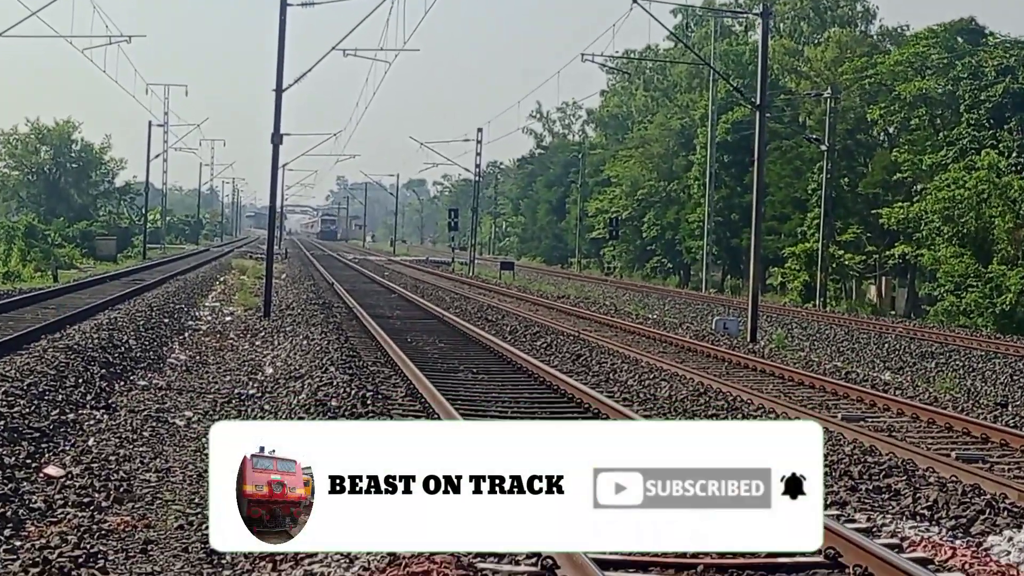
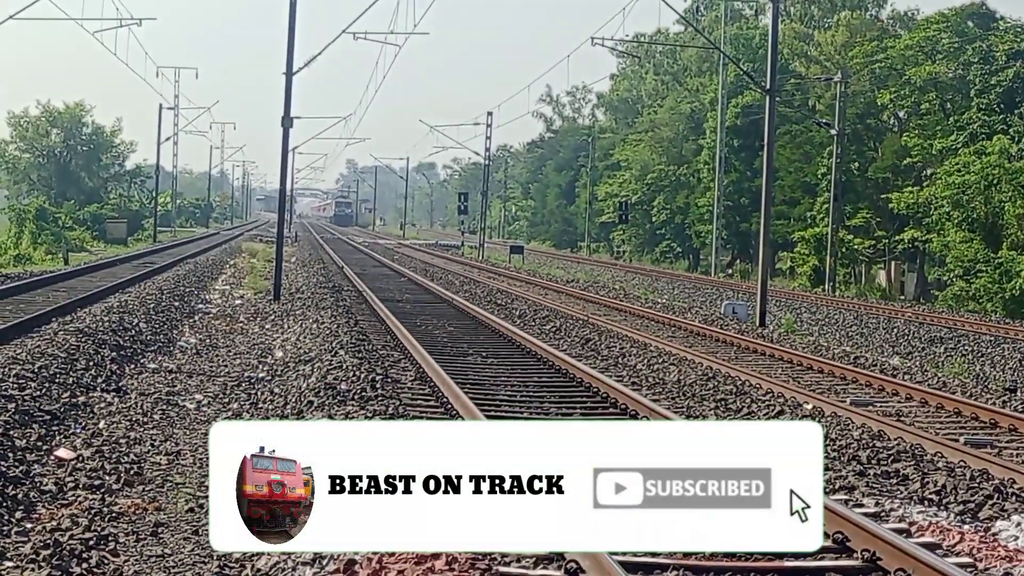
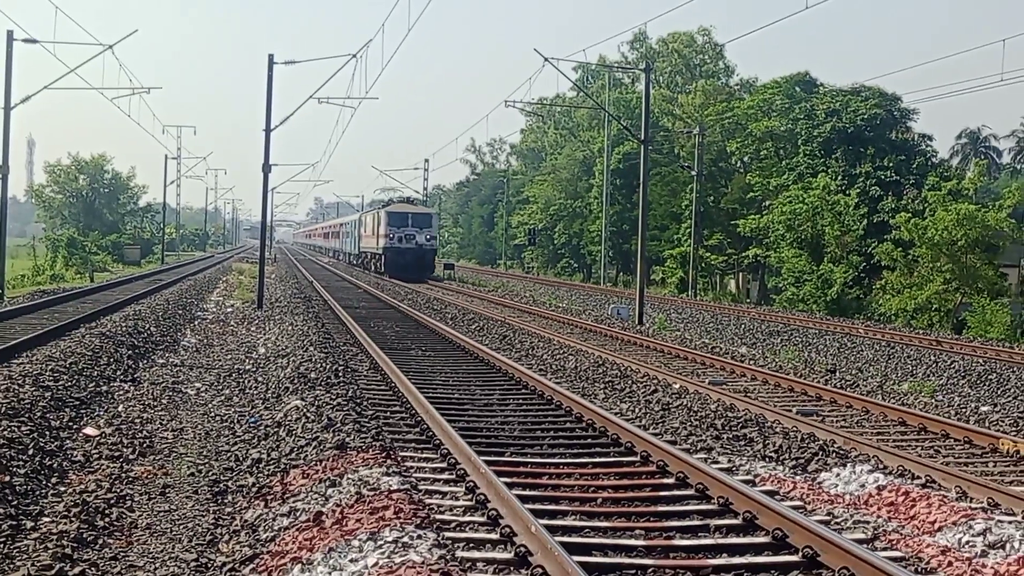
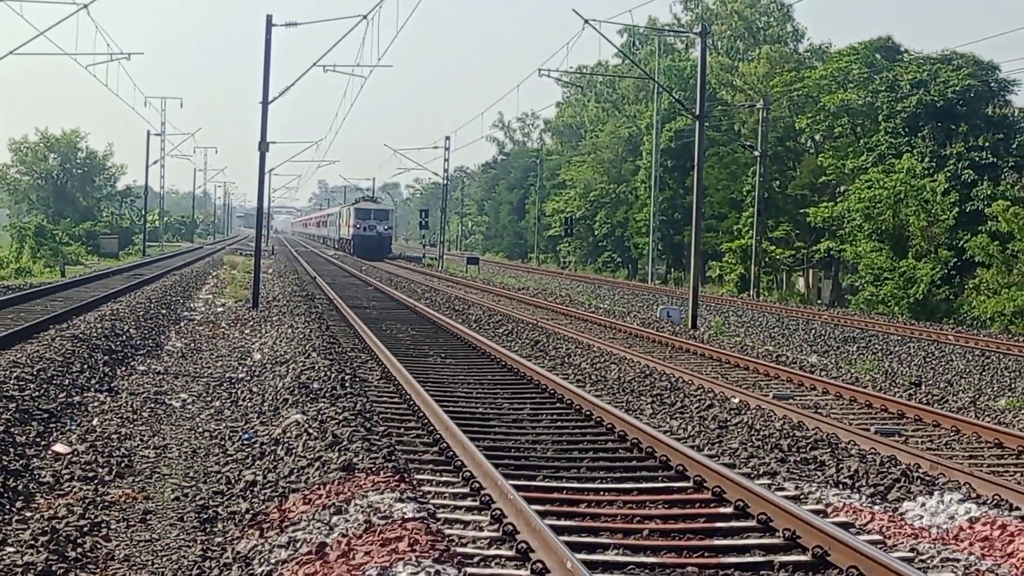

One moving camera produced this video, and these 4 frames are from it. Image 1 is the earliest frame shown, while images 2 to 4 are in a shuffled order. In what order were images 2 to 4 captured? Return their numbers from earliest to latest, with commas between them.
2, 4, 3
